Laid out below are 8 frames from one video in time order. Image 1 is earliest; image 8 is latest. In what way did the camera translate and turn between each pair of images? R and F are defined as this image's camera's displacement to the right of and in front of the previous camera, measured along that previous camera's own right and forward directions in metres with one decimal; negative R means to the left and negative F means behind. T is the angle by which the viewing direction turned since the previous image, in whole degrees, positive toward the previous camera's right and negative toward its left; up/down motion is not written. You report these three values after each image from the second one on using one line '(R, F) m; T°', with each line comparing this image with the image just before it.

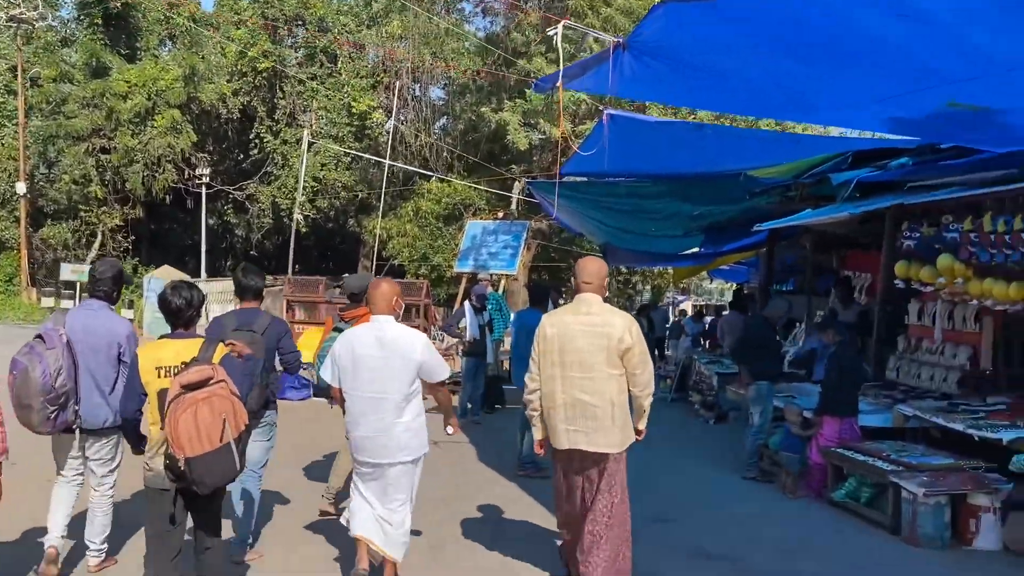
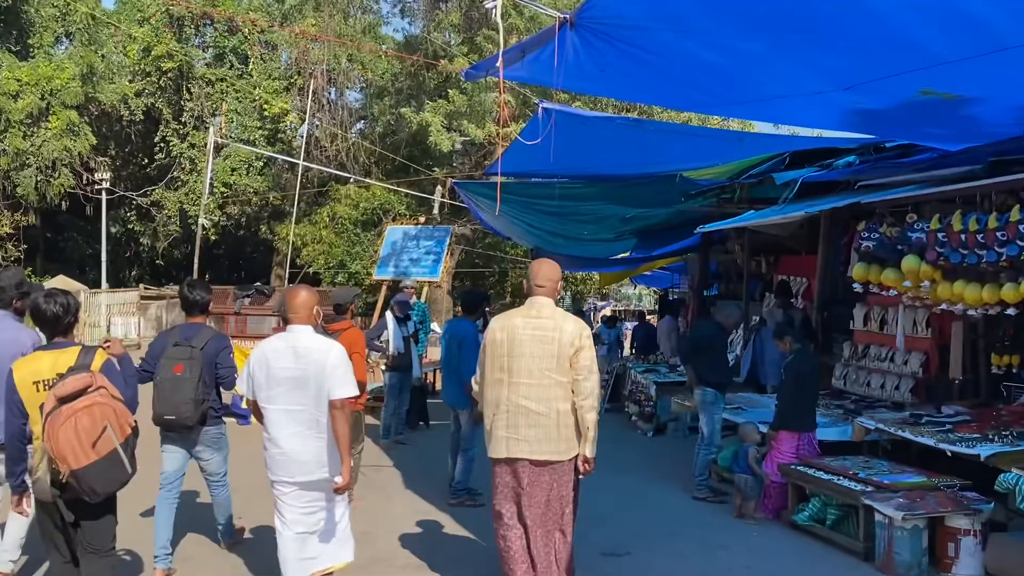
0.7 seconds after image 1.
(-0.1, +0.6) m; +5°
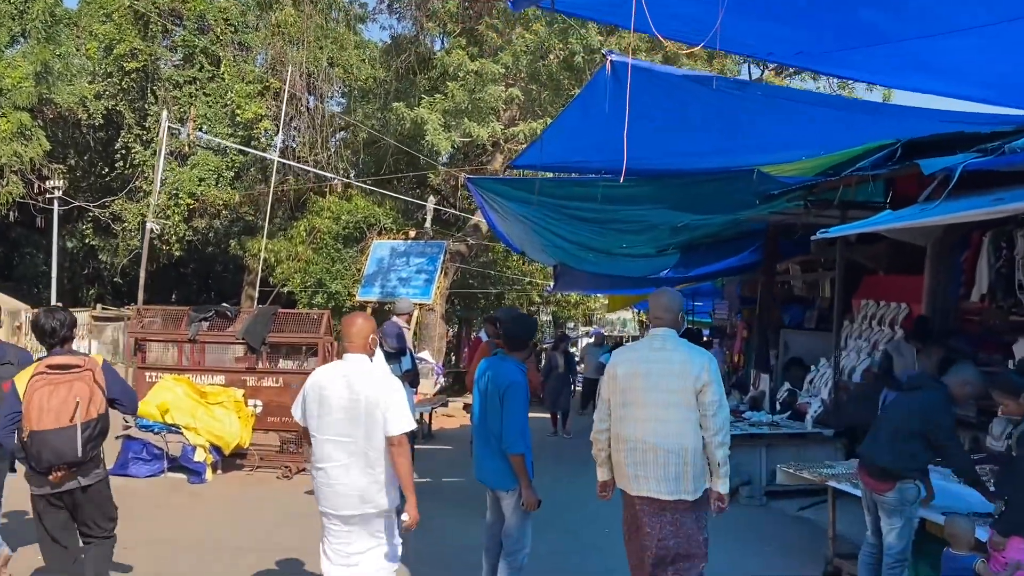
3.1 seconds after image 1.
(-0.5, +2.0) m; +2°
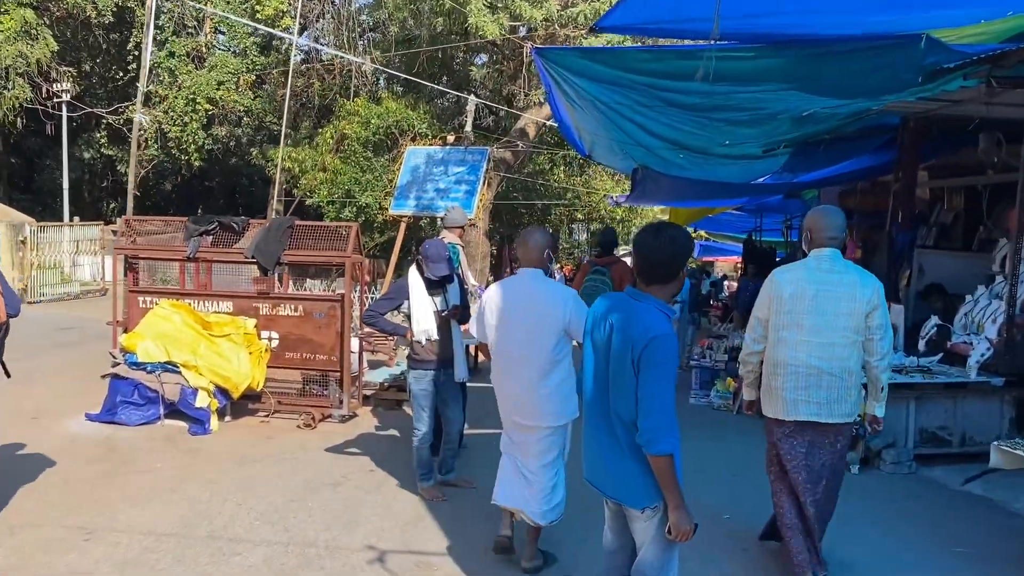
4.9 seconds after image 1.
(-0.3, +1.6) m; -2°
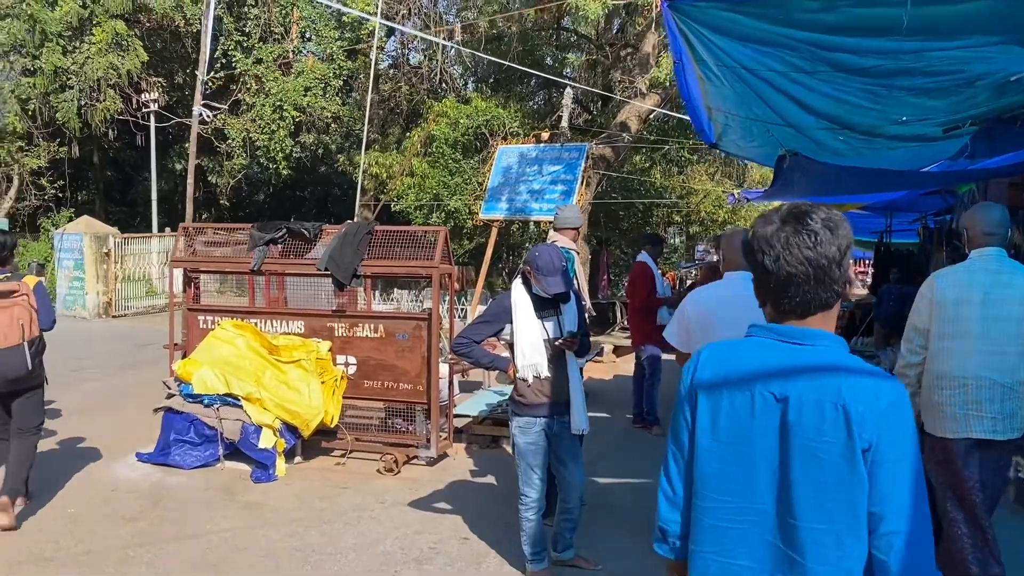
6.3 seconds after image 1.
(-0.2, +1.2) m; -6°
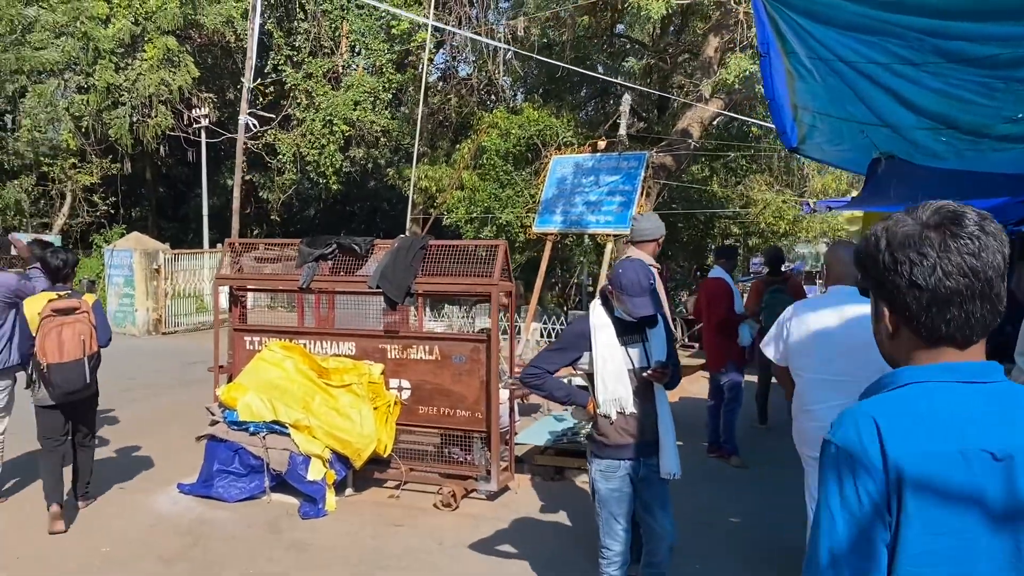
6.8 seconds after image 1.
(-0.1, +0.5) m; -3°
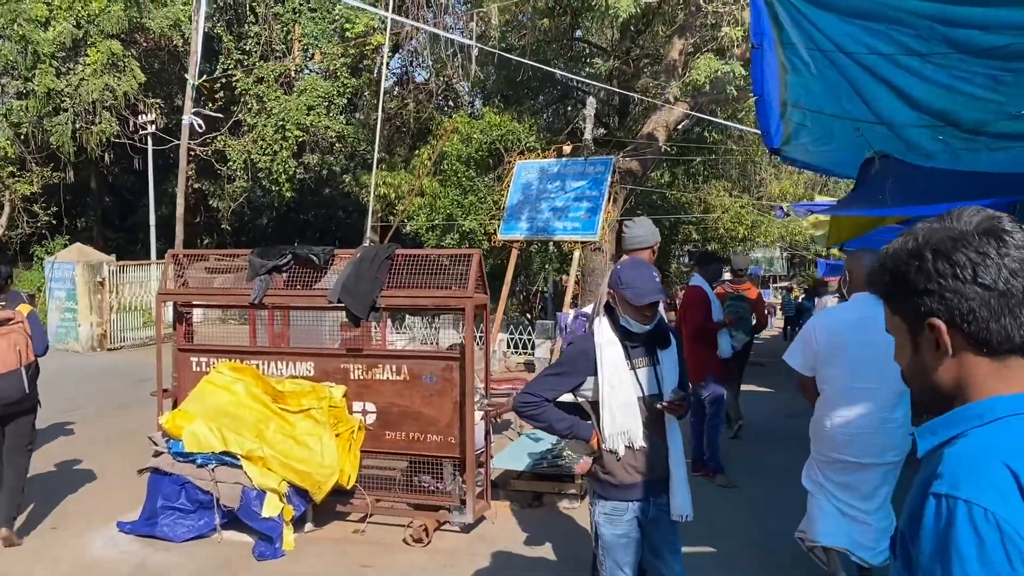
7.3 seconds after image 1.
(-0.1, +0.4) m; +3°
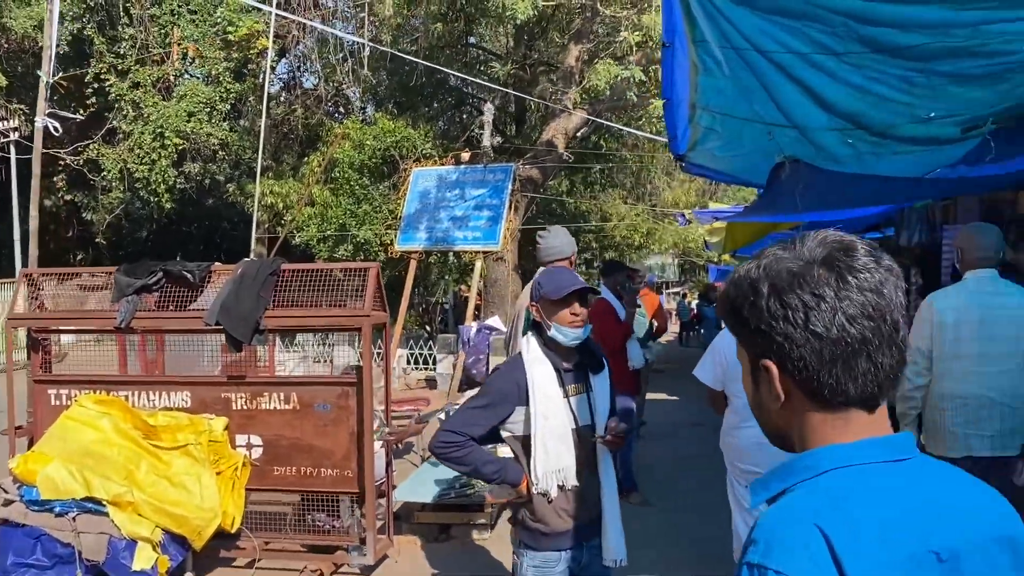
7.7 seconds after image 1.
(0.0, +0.4) m; +7°
